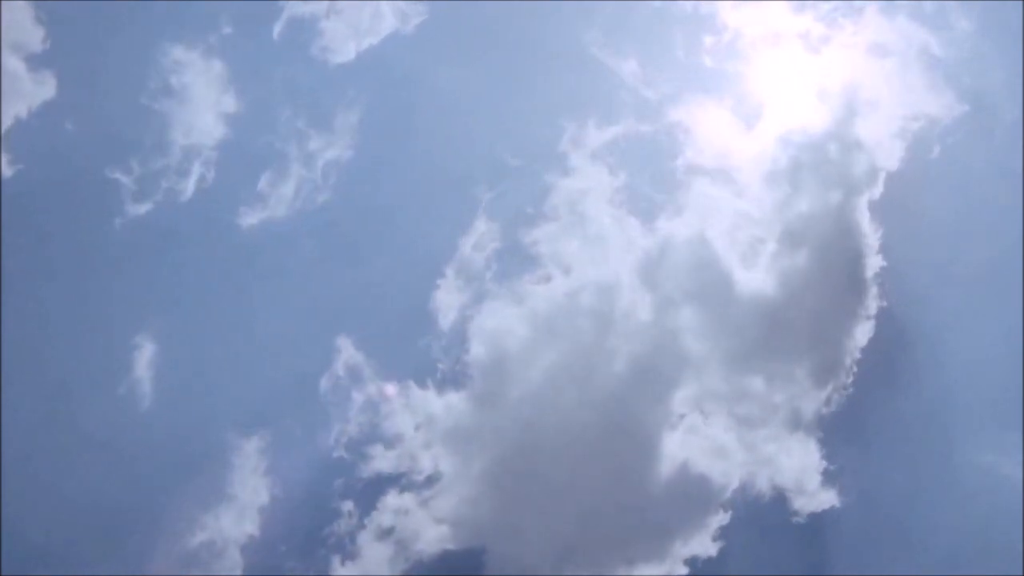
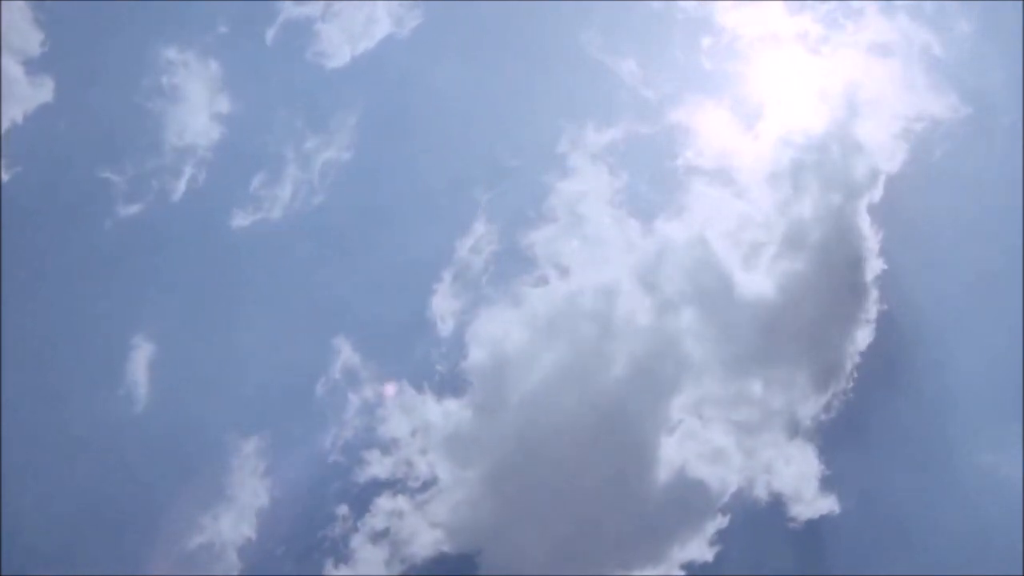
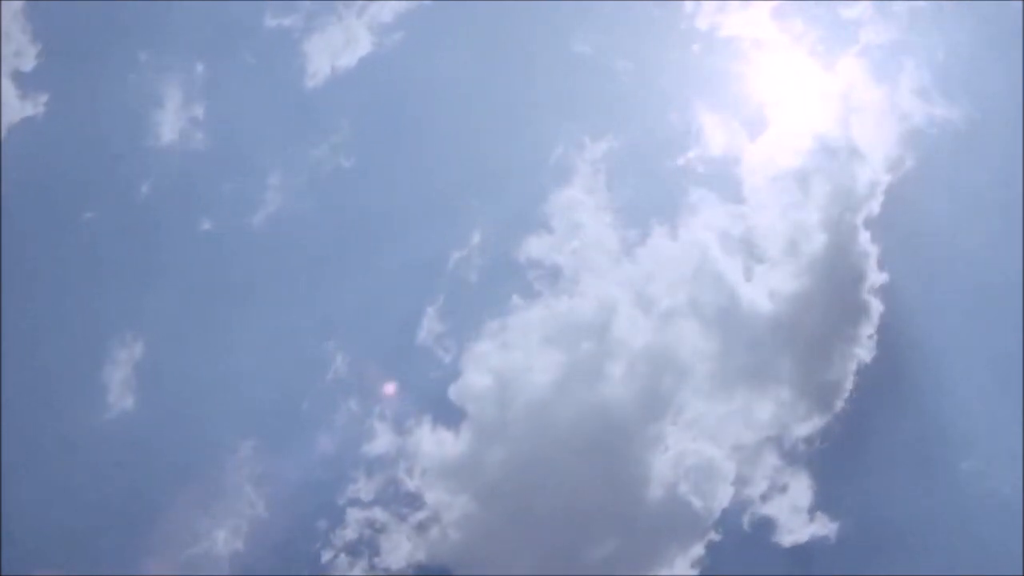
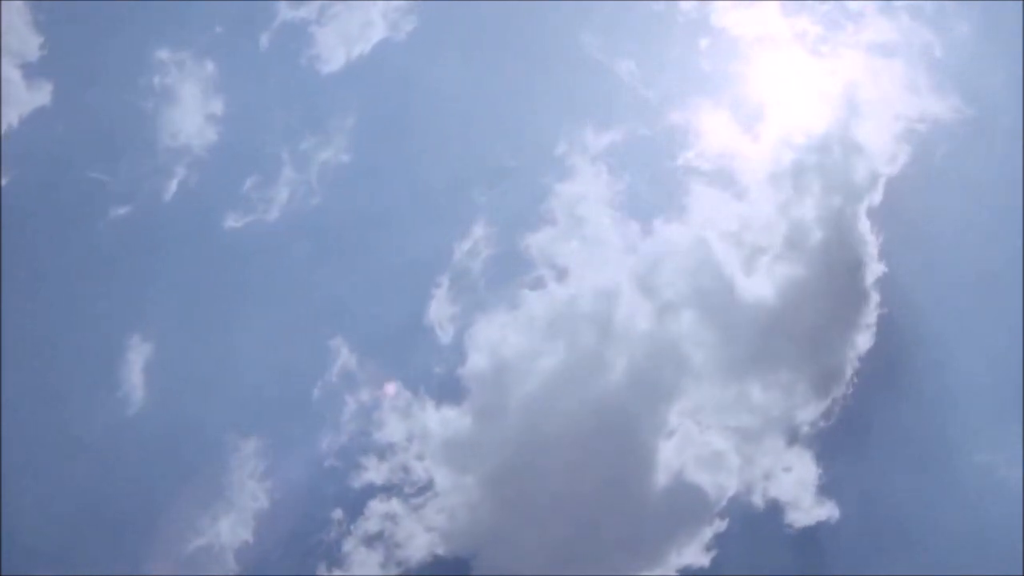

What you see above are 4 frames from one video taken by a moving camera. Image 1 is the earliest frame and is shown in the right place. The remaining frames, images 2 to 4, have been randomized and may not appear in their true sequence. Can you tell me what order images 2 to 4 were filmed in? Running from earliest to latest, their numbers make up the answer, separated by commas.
2, 4, 3
